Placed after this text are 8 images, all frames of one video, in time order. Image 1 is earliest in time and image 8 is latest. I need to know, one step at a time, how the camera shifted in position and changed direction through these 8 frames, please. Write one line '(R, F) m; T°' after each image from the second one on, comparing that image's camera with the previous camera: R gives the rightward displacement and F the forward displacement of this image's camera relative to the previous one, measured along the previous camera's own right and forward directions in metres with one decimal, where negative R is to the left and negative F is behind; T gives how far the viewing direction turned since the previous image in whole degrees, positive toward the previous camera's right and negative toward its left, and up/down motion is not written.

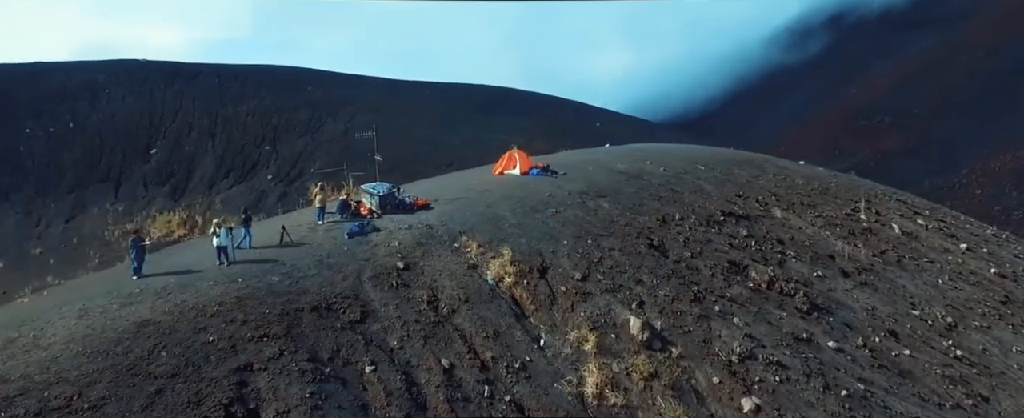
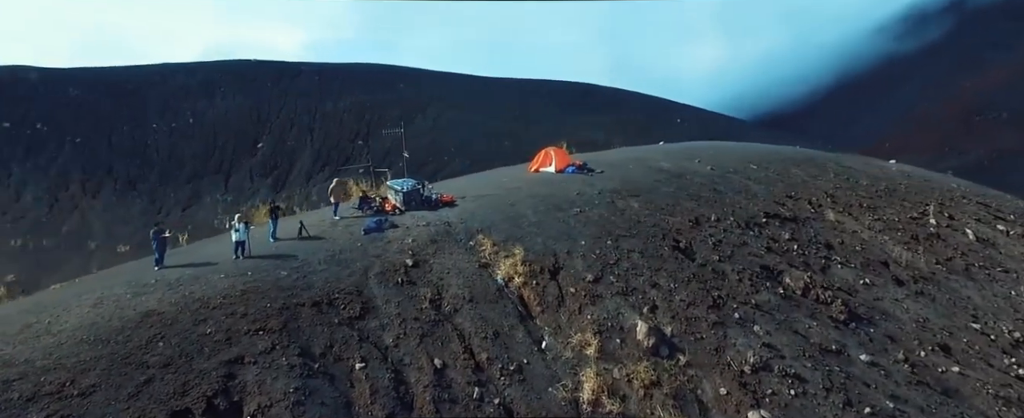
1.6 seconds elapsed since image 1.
(+0.6, +0.2) m; -5°
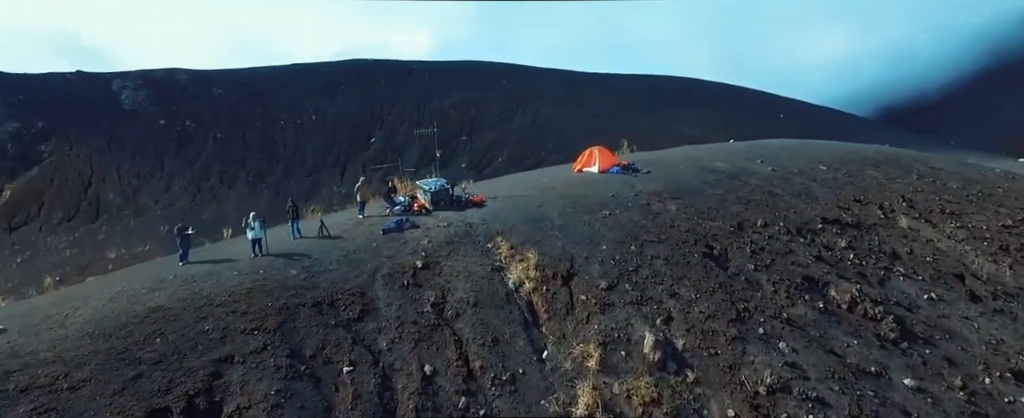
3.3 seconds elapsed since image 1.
(+0.7, +0.3) m; -7°
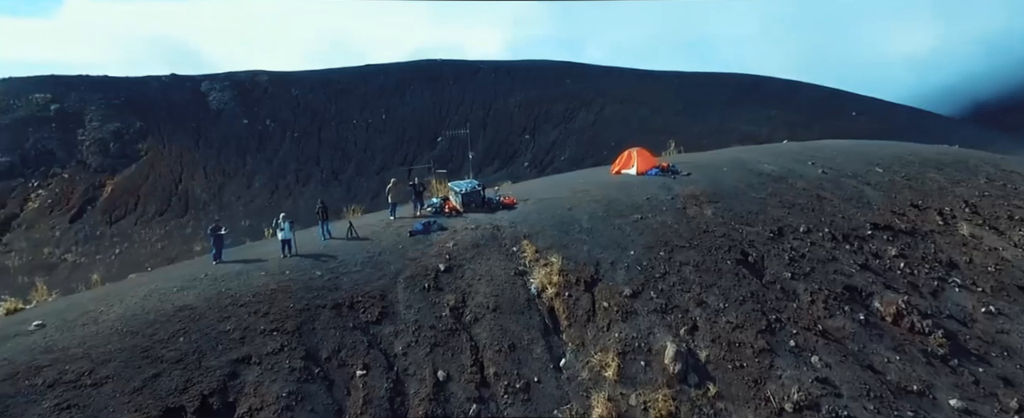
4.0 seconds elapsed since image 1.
(+0.3, +0.1) m; -5°
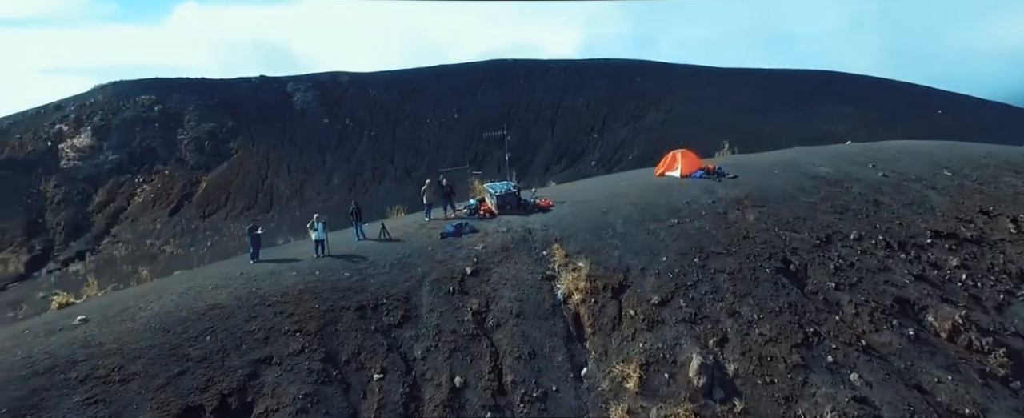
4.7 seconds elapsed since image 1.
(+0.3, +0.1) m; -5°
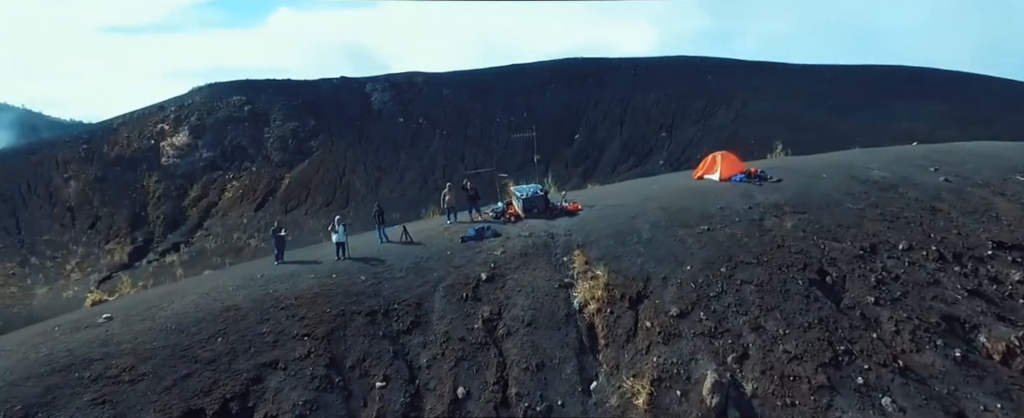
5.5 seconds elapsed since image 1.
(+0.4, +0.2) m; -5°
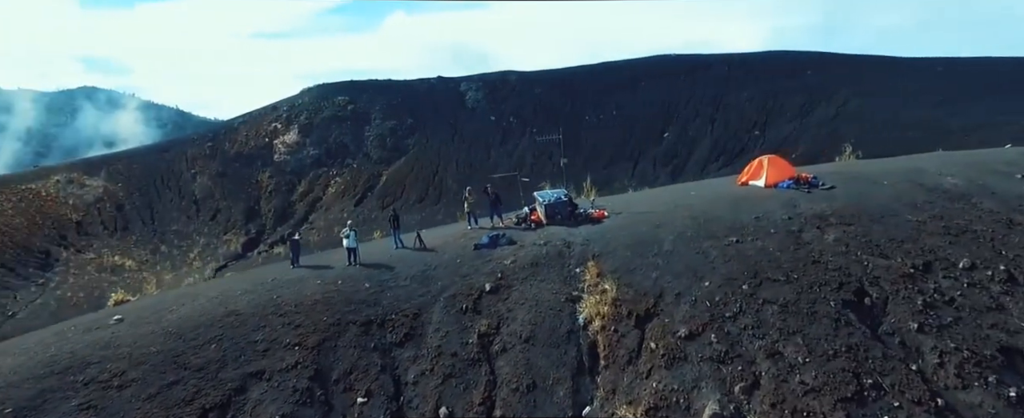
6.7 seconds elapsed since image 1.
(+0.6, +0.3) m; -6°
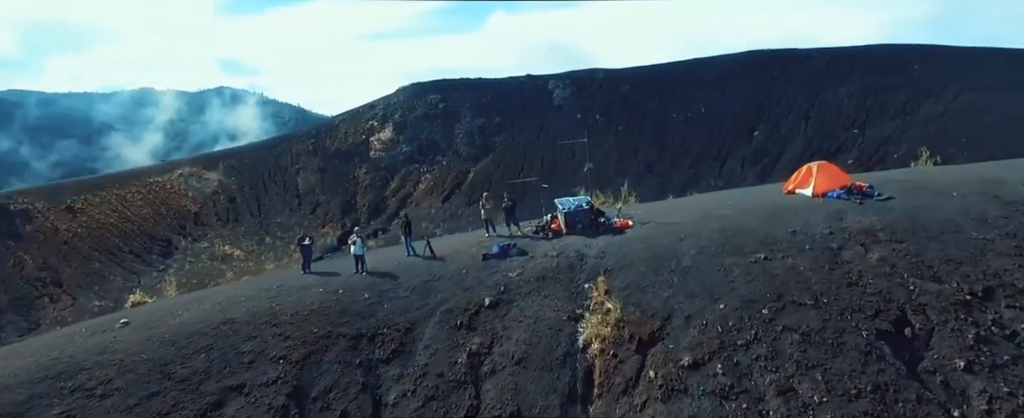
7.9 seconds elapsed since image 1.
(+0.6, +0.4) m; -6°
